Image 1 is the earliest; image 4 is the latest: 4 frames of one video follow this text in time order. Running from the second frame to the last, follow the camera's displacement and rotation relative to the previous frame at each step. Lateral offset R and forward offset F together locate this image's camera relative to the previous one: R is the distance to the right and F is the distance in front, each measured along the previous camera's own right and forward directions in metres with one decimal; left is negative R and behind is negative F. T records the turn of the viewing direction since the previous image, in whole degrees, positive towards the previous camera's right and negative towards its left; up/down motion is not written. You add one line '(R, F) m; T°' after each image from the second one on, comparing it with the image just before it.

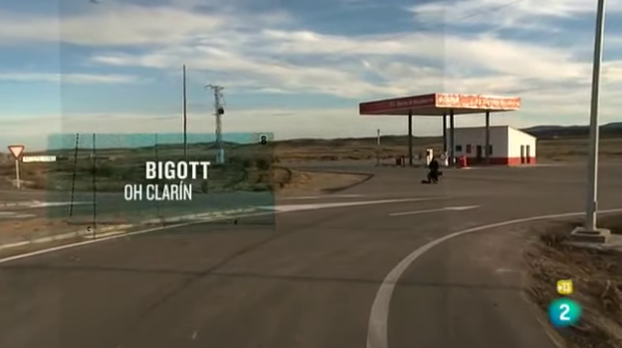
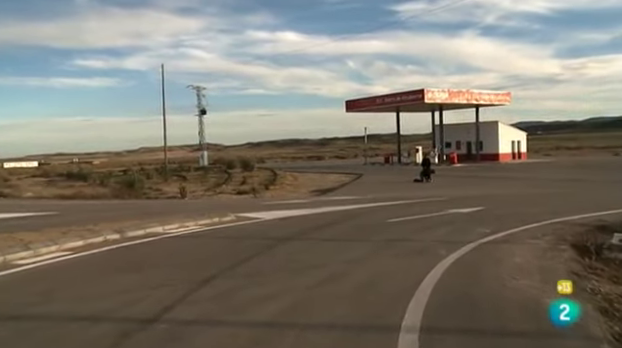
(0.0, +0.8) m; +1°
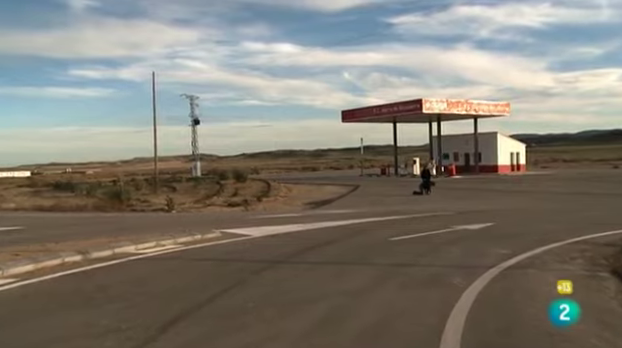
(0.0, +0.6) m; 0°
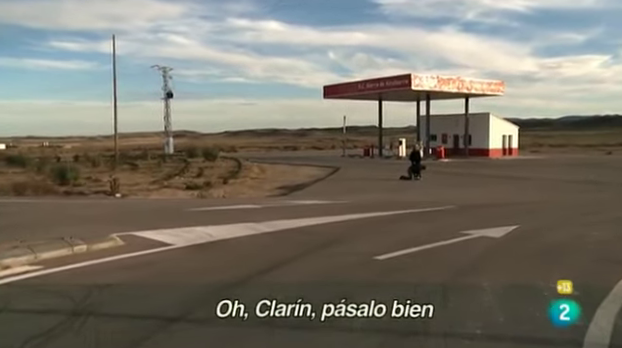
(+0.2, +1.8) m; +2°
